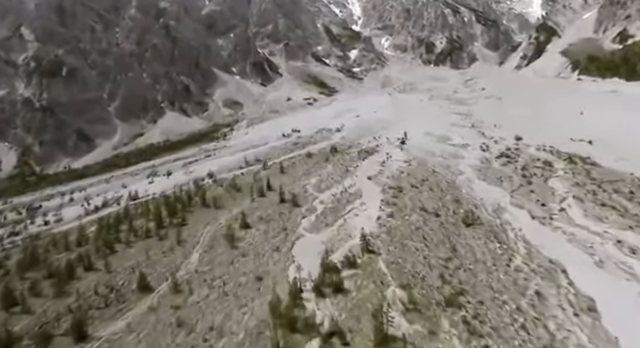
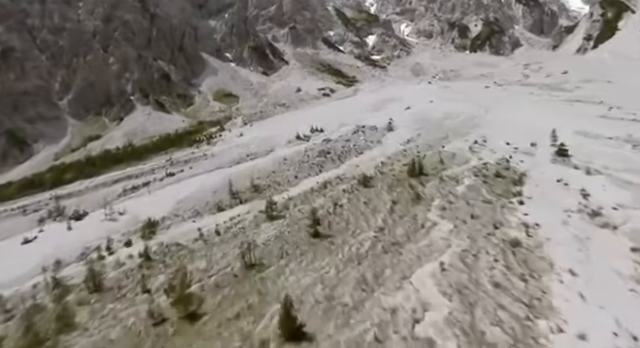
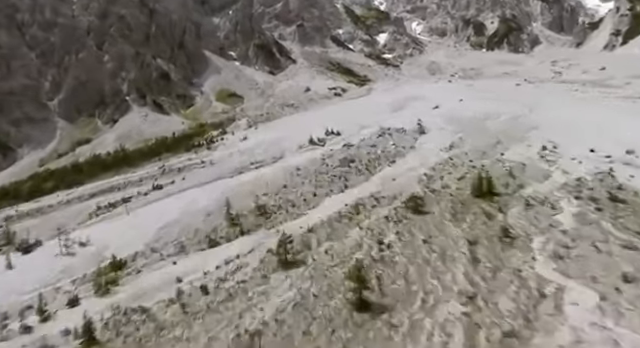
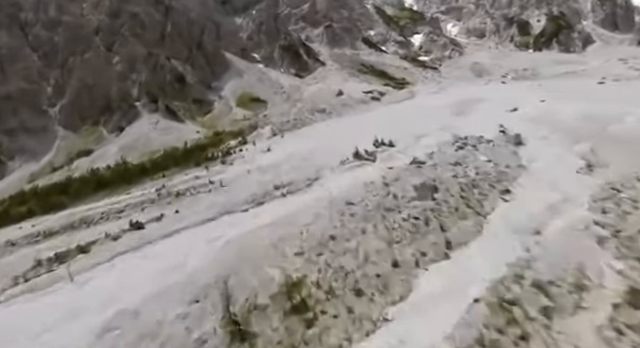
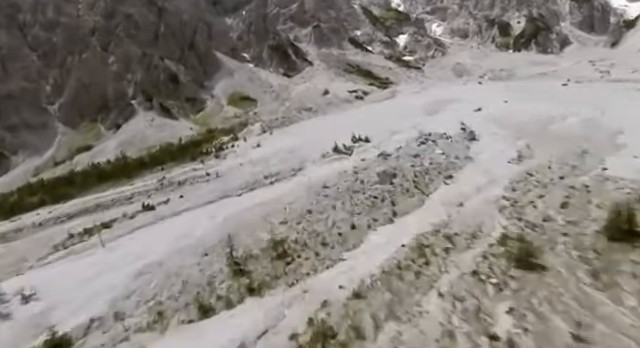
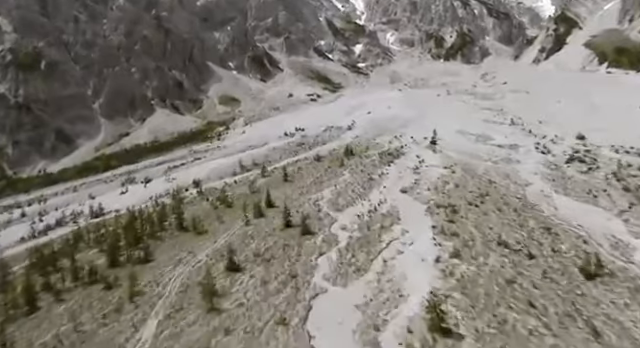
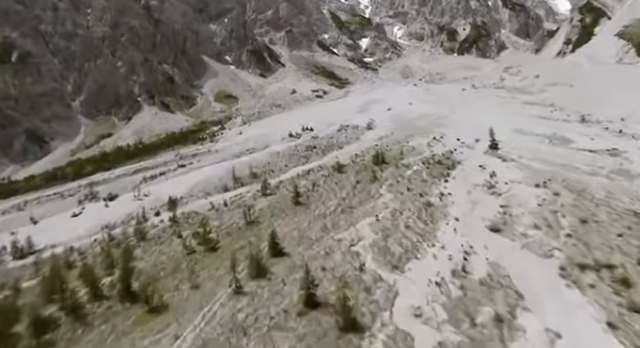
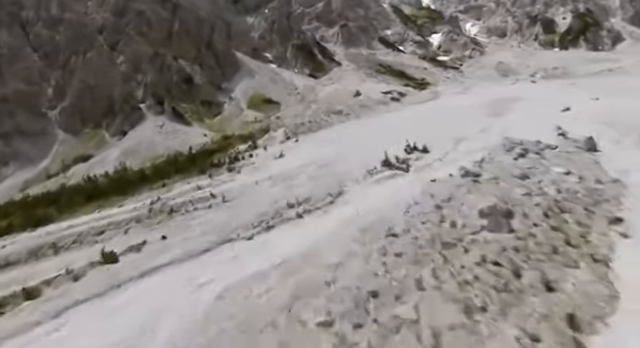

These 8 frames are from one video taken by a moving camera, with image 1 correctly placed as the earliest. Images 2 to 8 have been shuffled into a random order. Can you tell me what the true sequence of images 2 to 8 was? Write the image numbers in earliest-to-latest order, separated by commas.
6, 7, 2, 3, 5, 4, 8
